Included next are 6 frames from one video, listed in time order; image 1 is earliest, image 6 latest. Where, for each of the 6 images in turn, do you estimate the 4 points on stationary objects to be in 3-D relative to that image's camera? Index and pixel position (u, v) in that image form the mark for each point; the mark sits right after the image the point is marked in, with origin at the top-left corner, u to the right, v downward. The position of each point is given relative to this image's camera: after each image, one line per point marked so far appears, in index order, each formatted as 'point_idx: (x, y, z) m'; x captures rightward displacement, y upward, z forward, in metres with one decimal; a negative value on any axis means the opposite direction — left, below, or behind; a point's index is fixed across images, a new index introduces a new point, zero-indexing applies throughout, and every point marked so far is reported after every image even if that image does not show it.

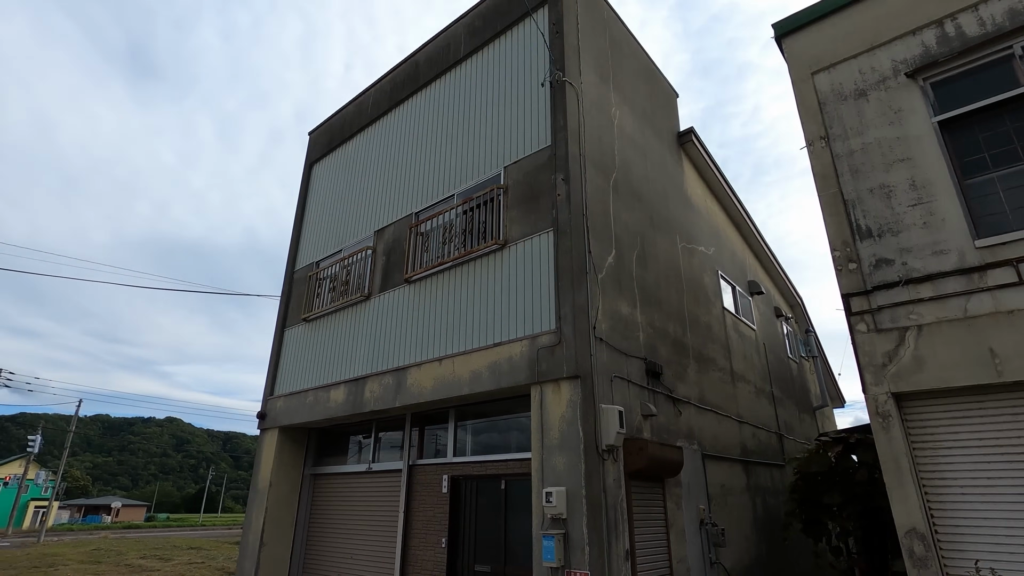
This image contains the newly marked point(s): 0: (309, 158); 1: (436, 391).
0: (-4.2, +2.7, +11.2) m
1: (-0.9, -1.2, +6.3) m
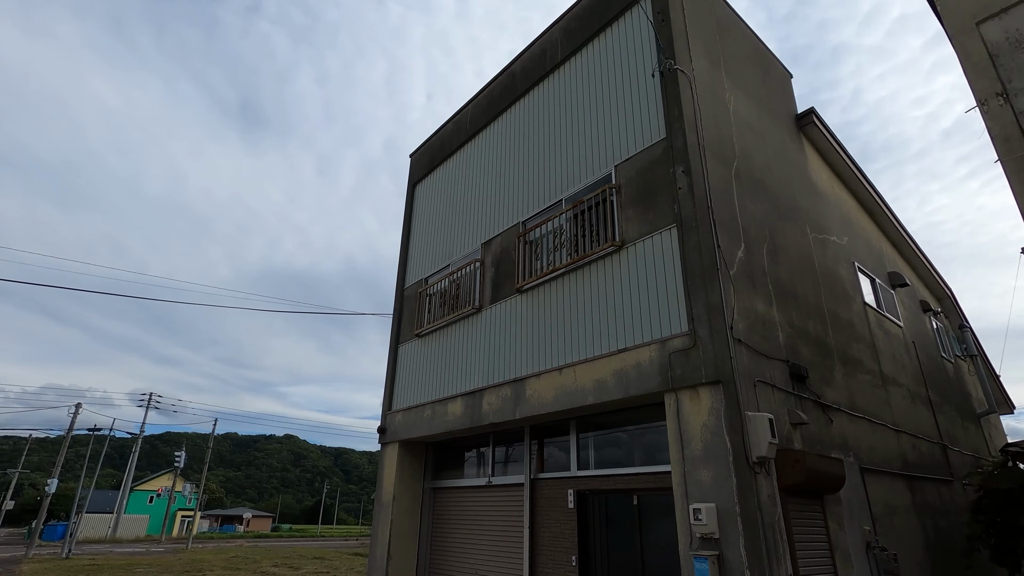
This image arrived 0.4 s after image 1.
0: (-2.1, +2.3, +11.6) m
1: (+0.5, -1.3, +6.1) m
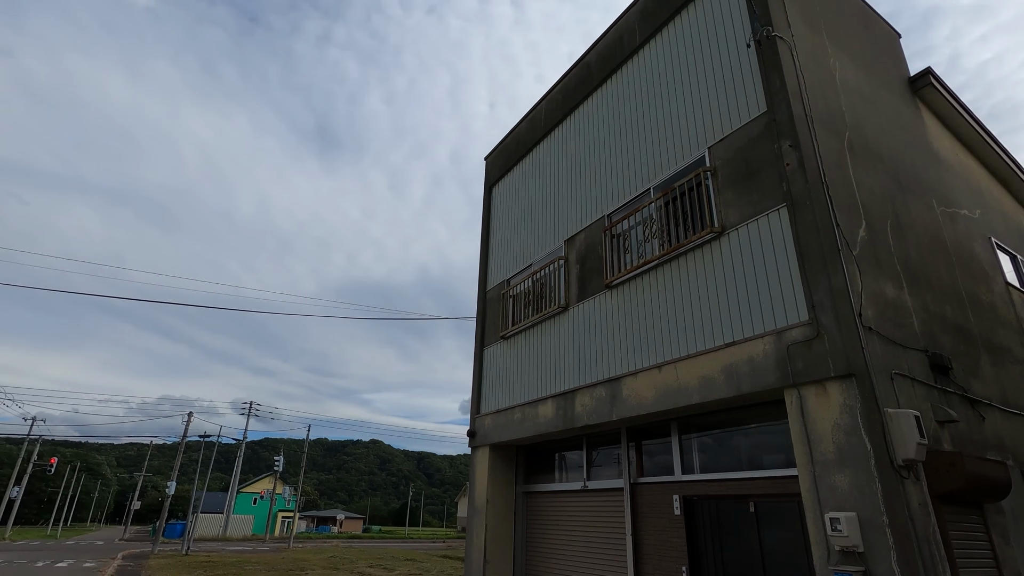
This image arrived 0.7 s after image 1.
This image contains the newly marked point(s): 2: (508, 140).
0: (-0.5, +2.3, +11.5) m
1: (+1.5, -1.2, +5.8) m
2: (-0.1, +3.0, +11.0) m
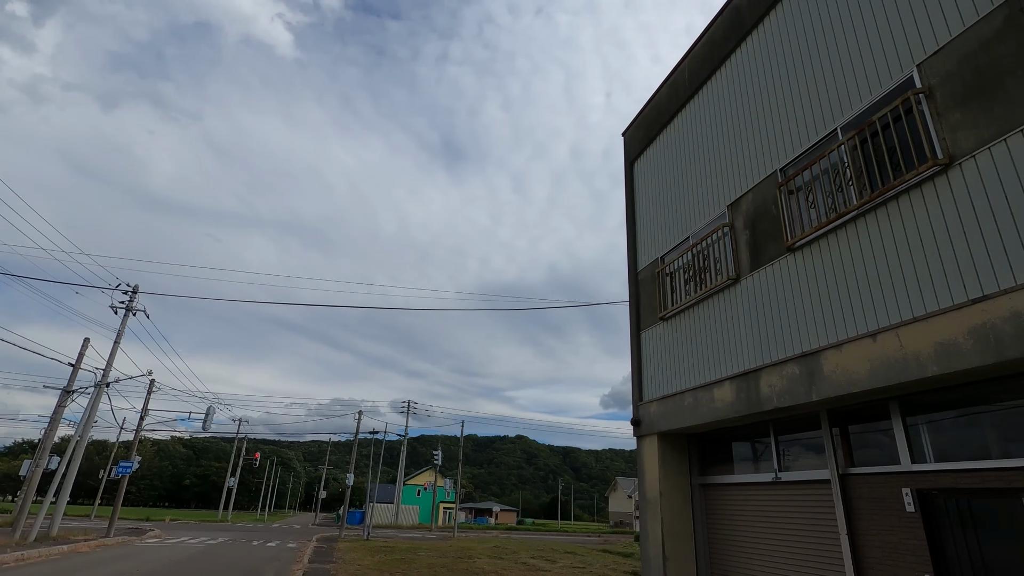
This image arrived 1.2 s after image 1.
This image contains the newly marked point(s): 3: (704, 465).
0: (+2.3, +2.6, +10.9) m
1: (+3.2, -0.8, +4.8) m
2: (+2.6, +3.3, +10.3) m
3: (+2.9, -2.7, +8.3) m
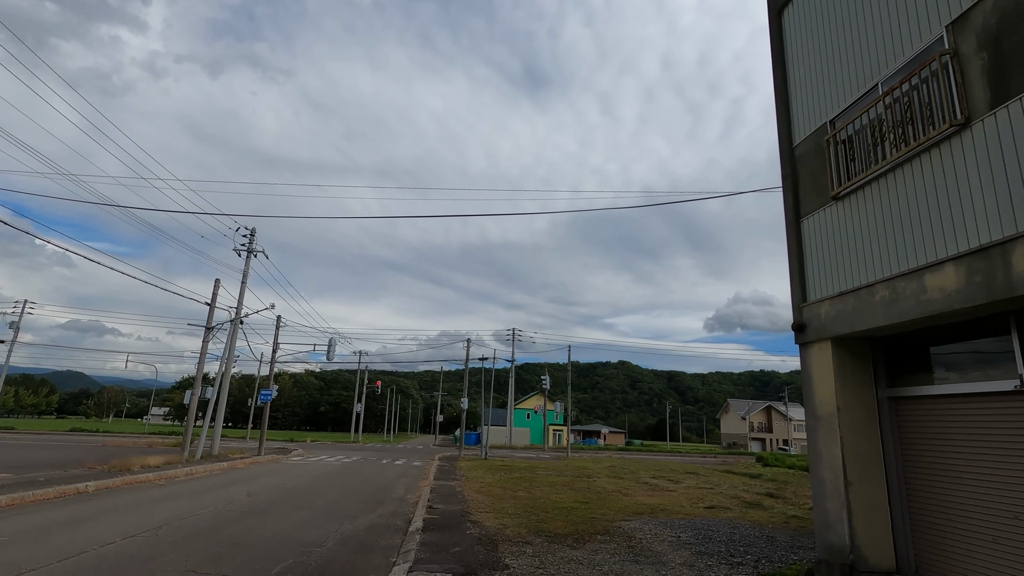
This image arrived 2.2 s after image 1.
0: (+4.2, +4.5, +8.7) m
1: (+4.2, +0.4, +3.1) m
2: (+4.3, +5.2, +8.1) m
3: (+4.7, -1.1, +6.7) m
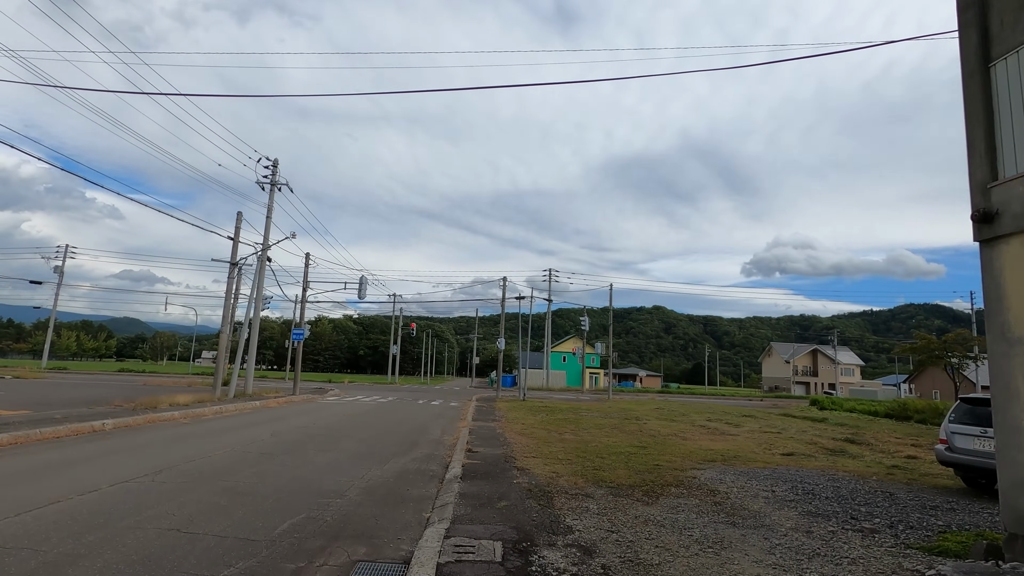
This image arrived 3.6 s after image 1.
0: (+4.8, +5.8, +6.1) m
1: (+4.6, +1.2, +0.8) m
2: (+4.9, +6.4, +5.3) m
3: (+5.3, +0.1, +4.6) m
